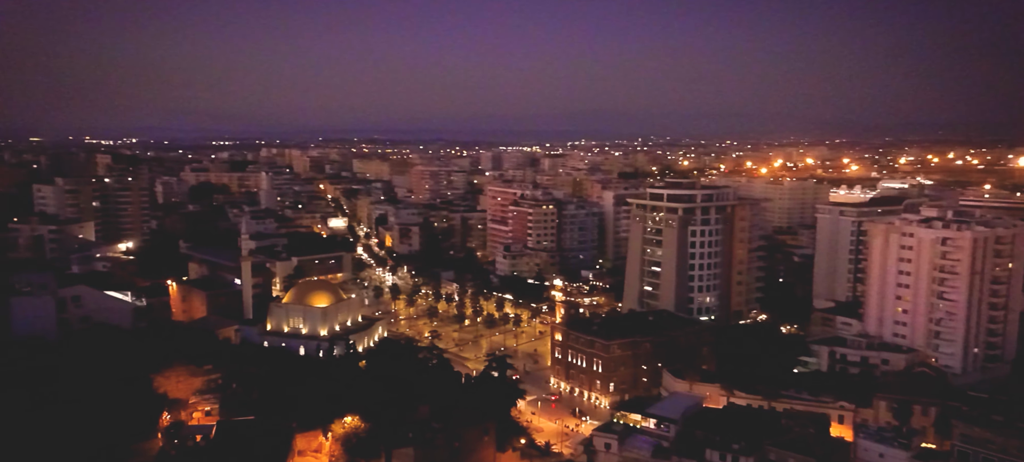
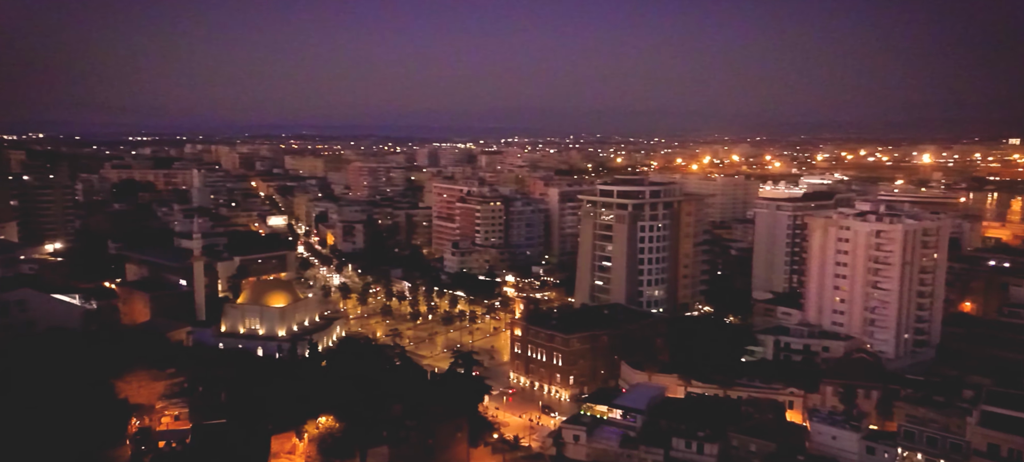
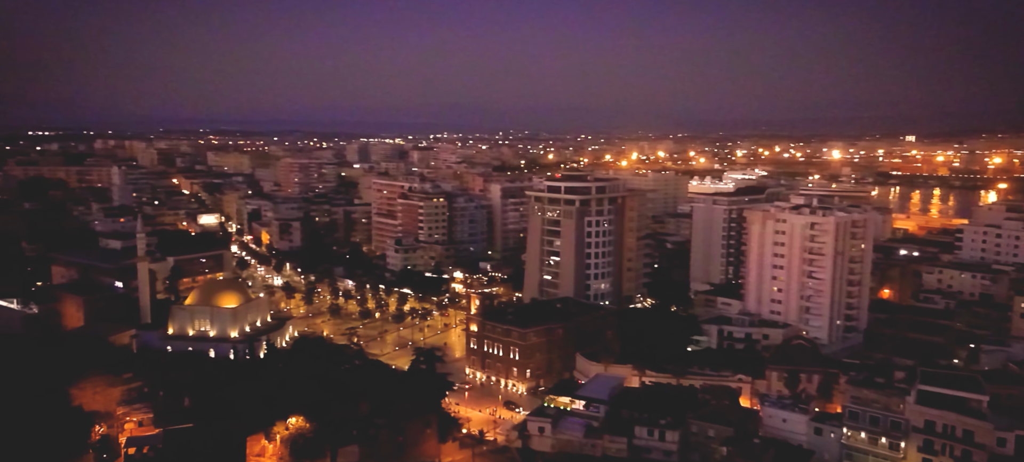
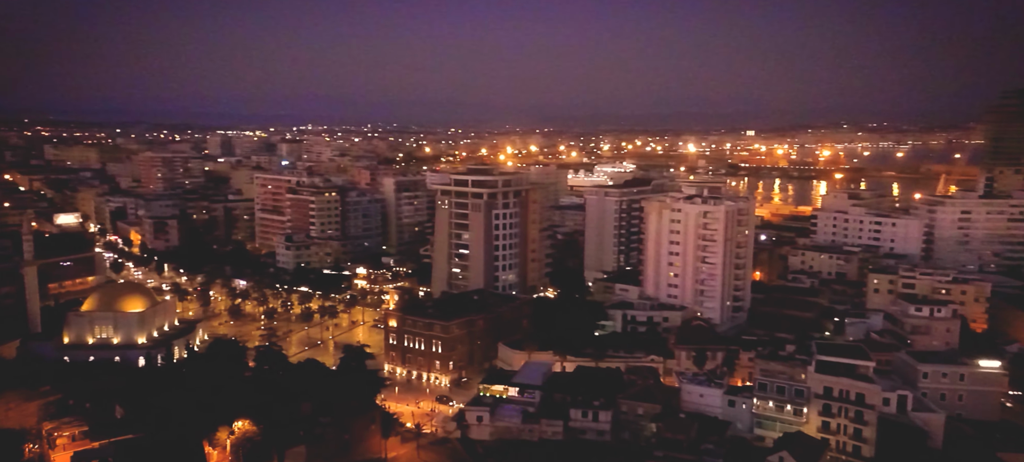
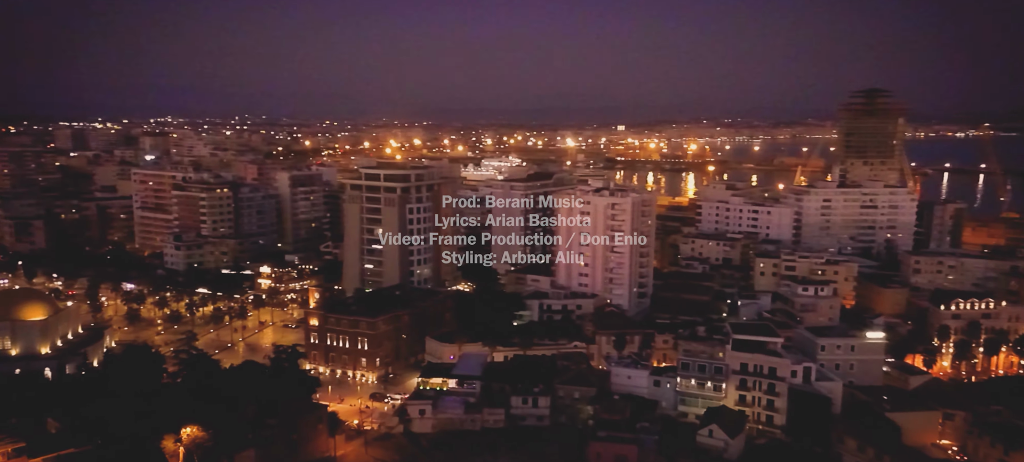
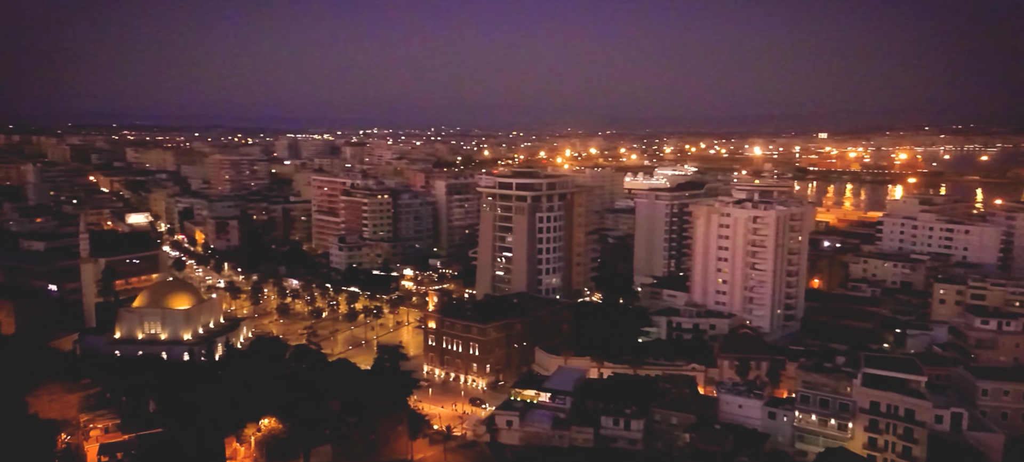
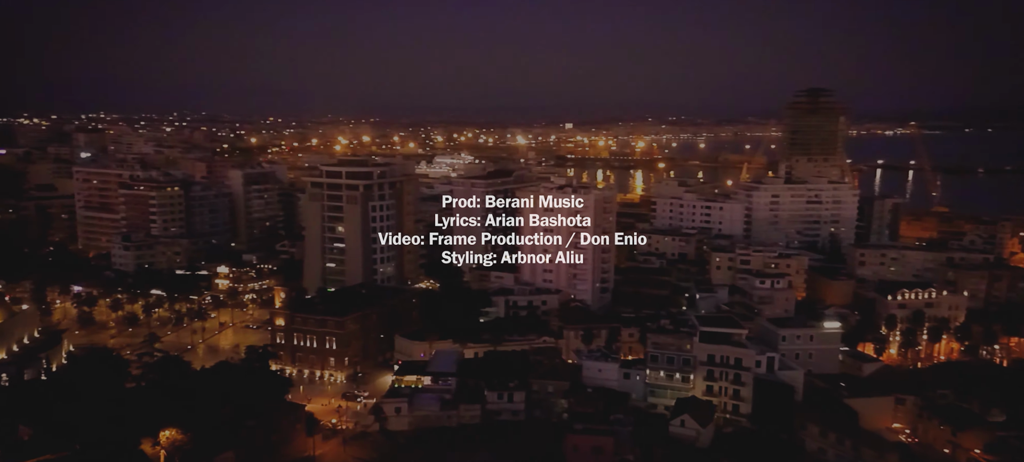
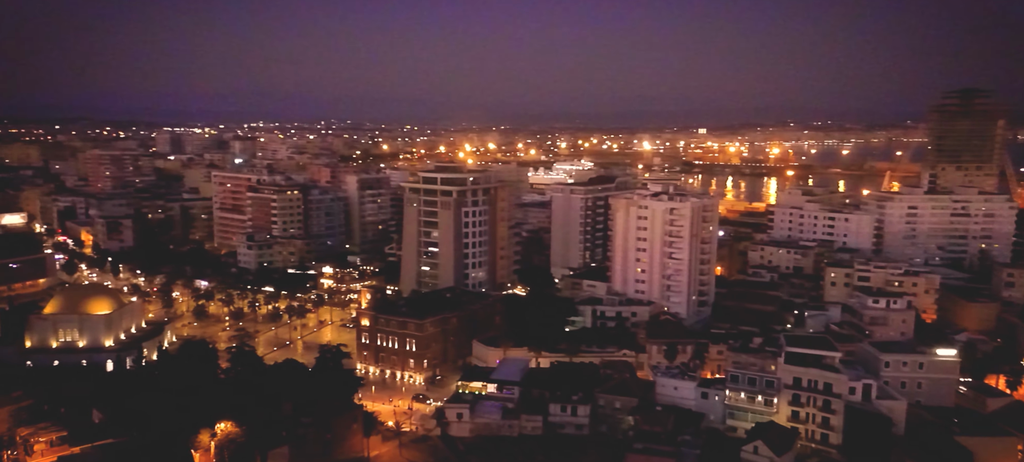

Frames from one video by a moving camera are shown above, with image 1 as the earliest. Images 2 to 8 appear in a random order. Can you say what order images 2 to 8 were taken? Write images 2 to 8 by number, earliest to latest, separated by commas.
2, 3, 6, 4, 8, 5, 7
